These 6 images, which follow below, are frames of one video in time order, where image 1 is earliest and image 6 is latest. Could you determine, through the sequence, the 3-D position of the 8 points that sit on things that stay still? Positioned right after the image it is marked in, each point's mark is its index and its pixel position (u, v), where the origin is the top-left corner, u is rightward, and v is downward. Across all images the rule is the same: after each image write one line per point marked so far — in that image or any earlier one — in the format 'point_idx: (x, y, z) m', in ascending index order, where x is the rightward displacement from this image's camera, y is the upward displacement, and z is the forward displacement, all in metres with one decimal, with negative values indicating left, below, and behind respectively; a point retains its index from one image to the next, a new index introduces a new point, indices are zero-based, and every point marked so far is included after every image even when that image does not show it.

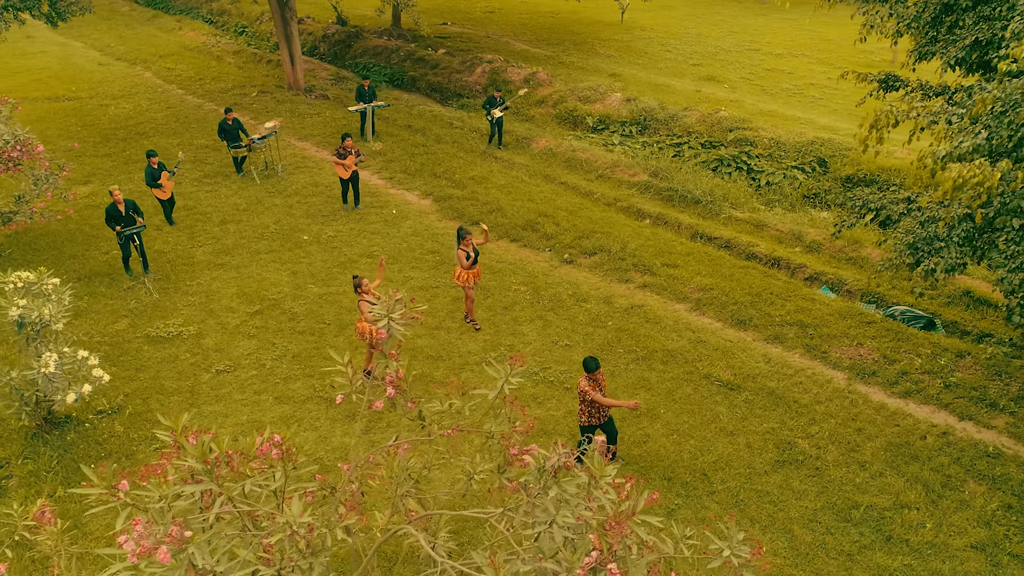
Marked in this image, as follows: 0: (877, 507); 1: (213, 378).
0: (+4.0, -2.4, +7.8) m
1: (-4.1, -1.2, +9.8) m
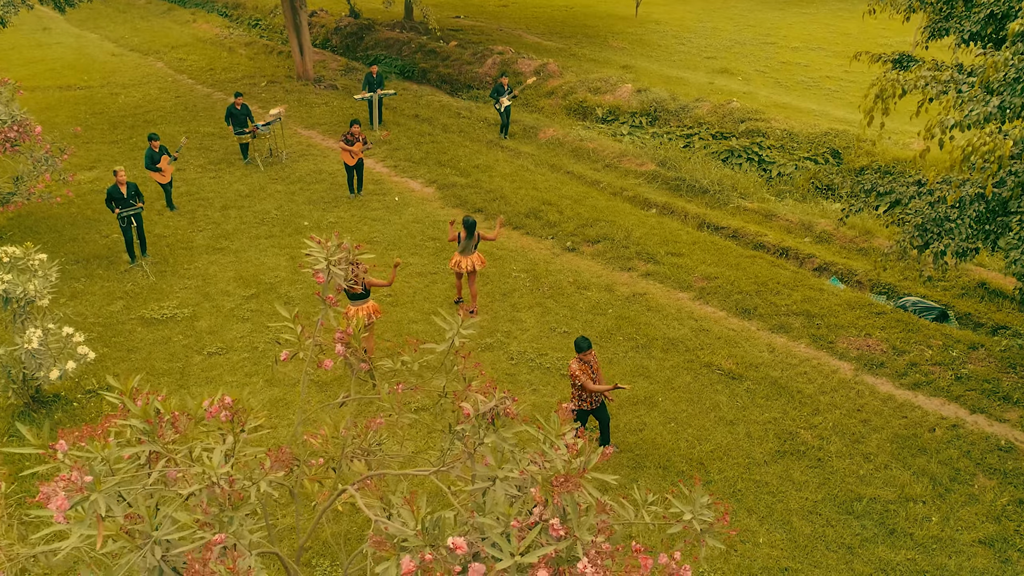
0: (+3.9, -2.2, +7.5) m
1: (-4.2, -1.0, +9.7) m
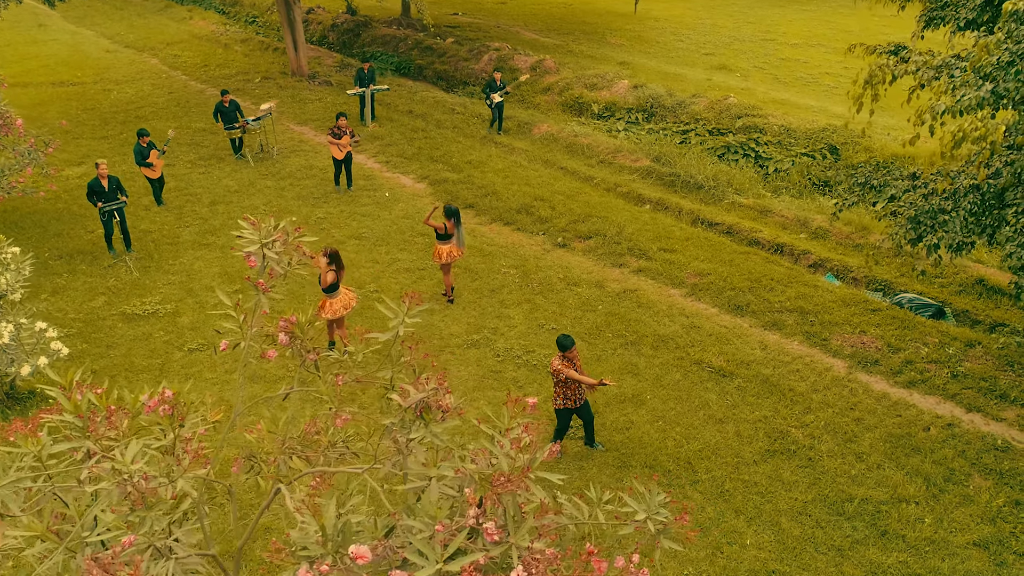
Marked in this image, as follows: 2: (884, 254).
0: (+3.7, -2.2, +7.3) m
1: (-4.4, -0.9, +9.5) m
2: (+6.2, +0.6, +11.8) m
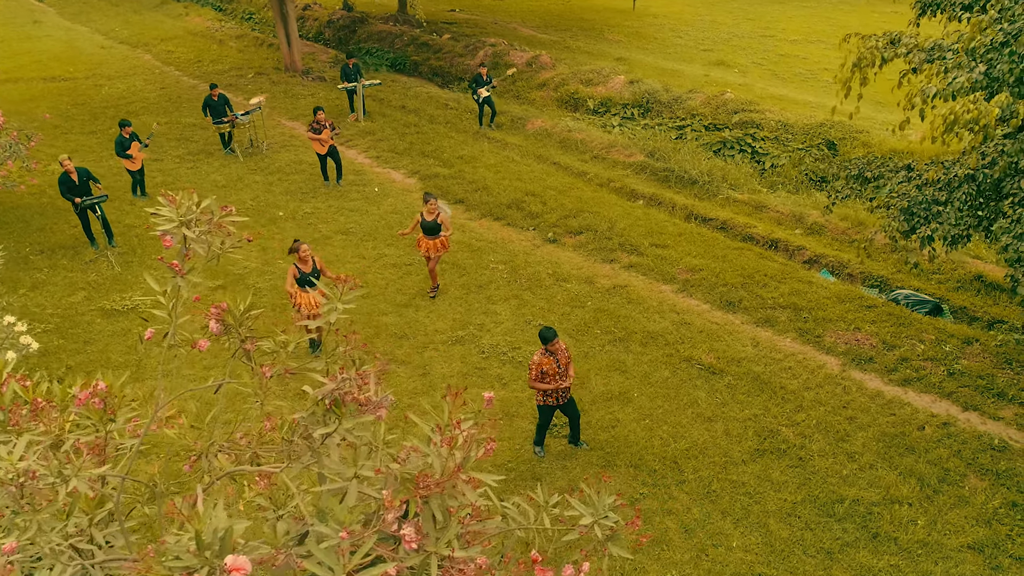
0: (+3.5, -2.1, +7.0) m
1: (-4.6, -0.8, +9.3) m
2: (+6.0, +0.6, +11.6) m
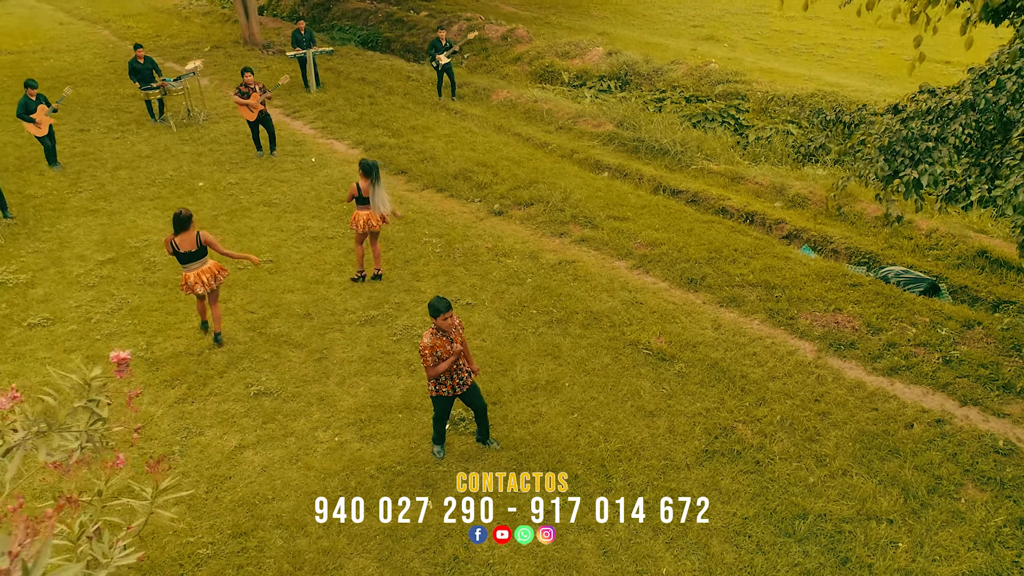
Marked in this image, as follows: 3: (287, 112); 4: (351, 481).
0: (+2.6, -1.8, +5.6) m
1: (-5.5, -0.5, +8.0) m
2: (+5.1, +0.9, +10.1) m
3: (-4.9, +3.8, +15.4) m
4: (-1.4, -1.6, +6.0) m
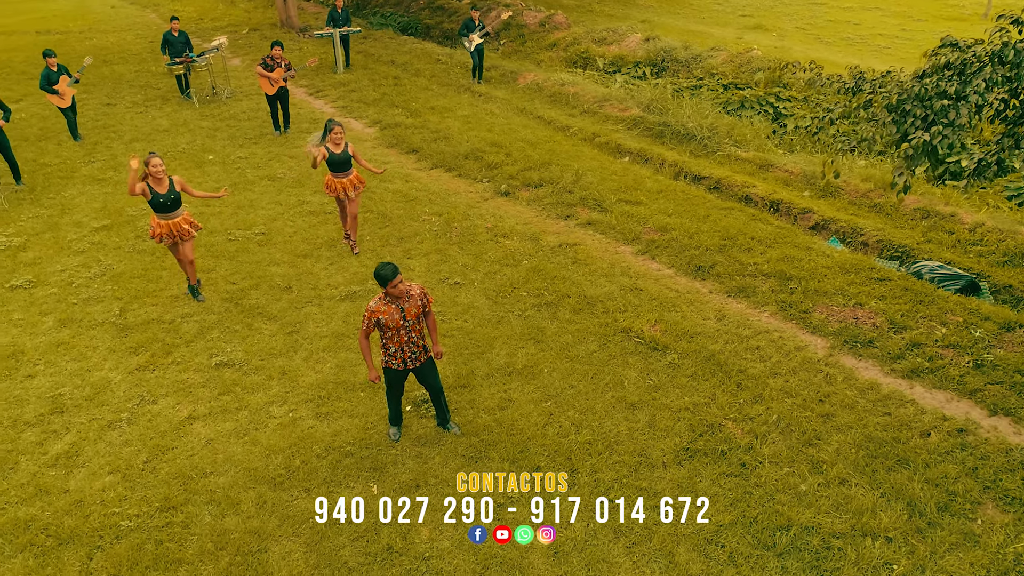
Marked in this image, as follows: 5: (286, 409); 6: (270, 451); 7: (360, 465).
0: (+2.2, -1.7, +4.9) m
1: (-5.6, -0.1, +7.8) m
2: (+5.2, +1.0, +9.3) m
3: (-4.3, +4.2, +15.2) m
4: (-1.7, -1.3, +5.6) m
5: (-1.9, -1.0, +6.1) m
6: (-1.9, -1.3, +5.6) m
7: (-1.2, -1.4, +5.5) m
